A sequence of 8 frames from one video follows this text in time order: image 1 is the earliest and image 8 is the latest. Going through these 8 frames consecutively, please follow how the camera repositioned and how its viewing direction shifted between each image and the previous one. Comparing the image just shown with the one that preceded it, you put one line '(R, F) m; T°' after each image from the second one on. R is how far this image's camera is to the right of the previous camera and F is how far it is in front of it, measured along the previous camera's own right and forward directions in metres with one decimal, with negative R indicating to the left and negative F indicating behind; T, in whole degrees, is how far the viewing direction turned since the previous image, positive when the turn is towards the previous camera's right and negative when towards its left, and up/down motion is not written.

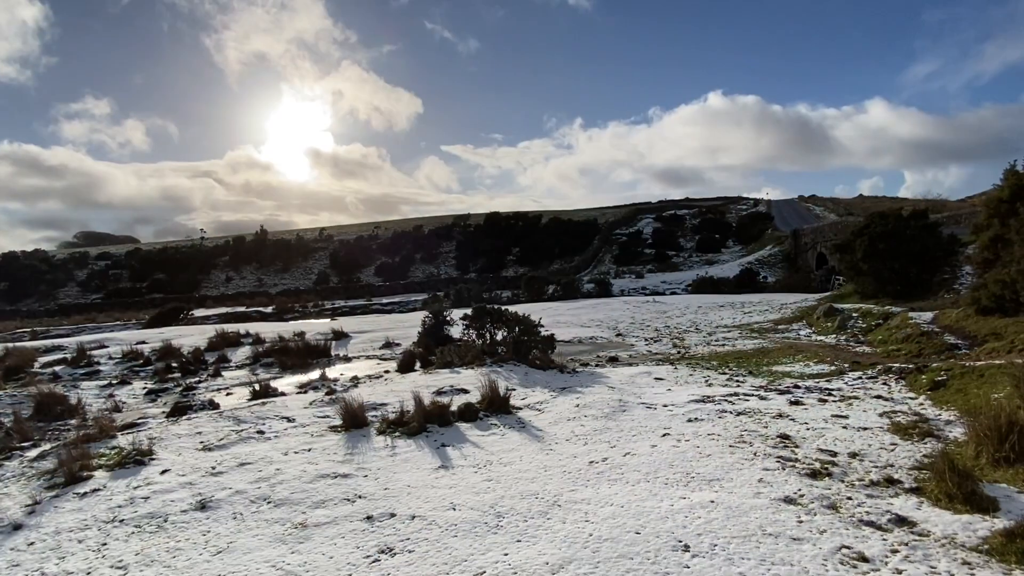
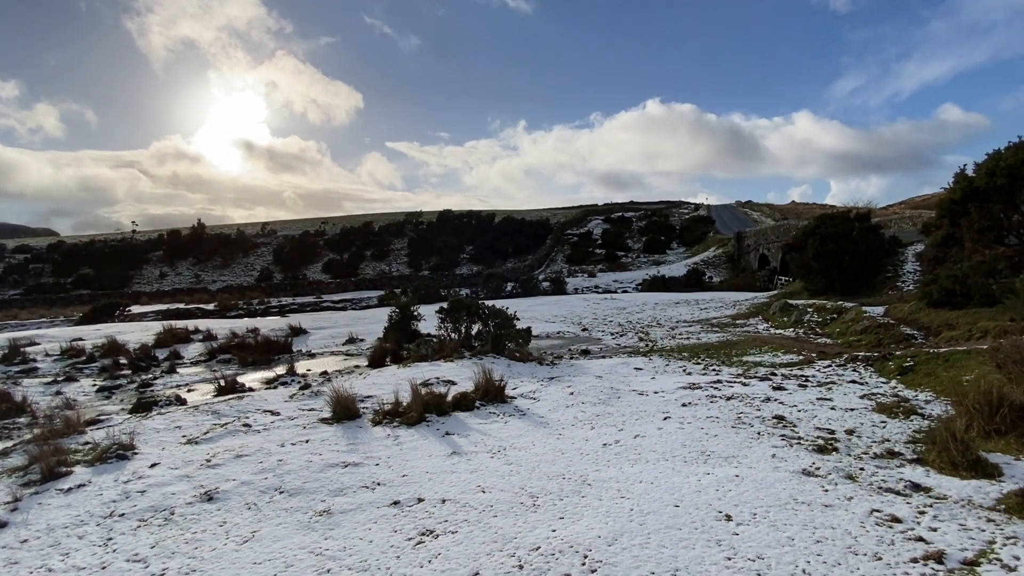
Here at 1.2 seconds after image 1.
(-0.7, 0.0) m; +6°
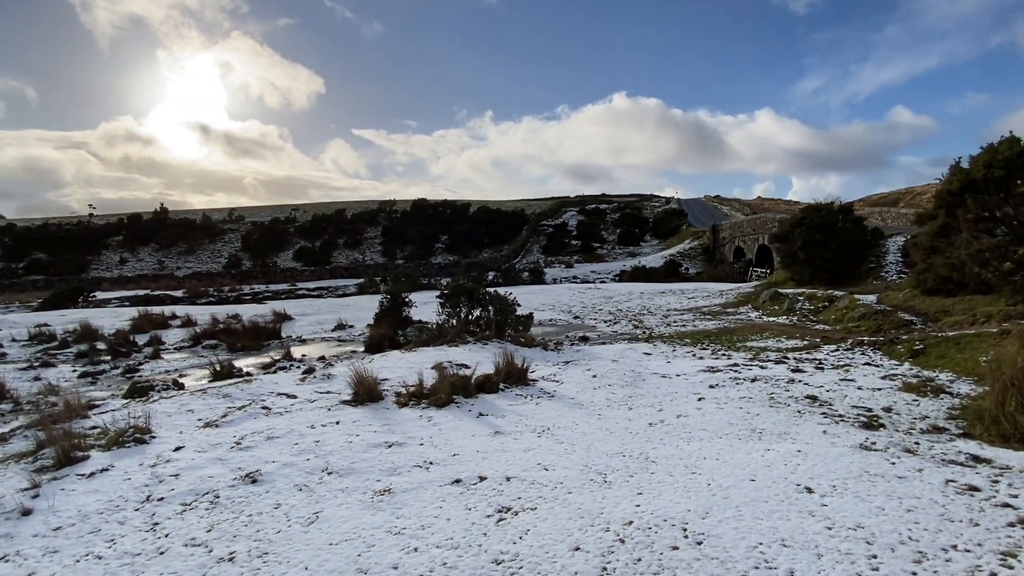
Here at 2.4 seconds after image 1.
(-0.8, +0.1) m; +3°
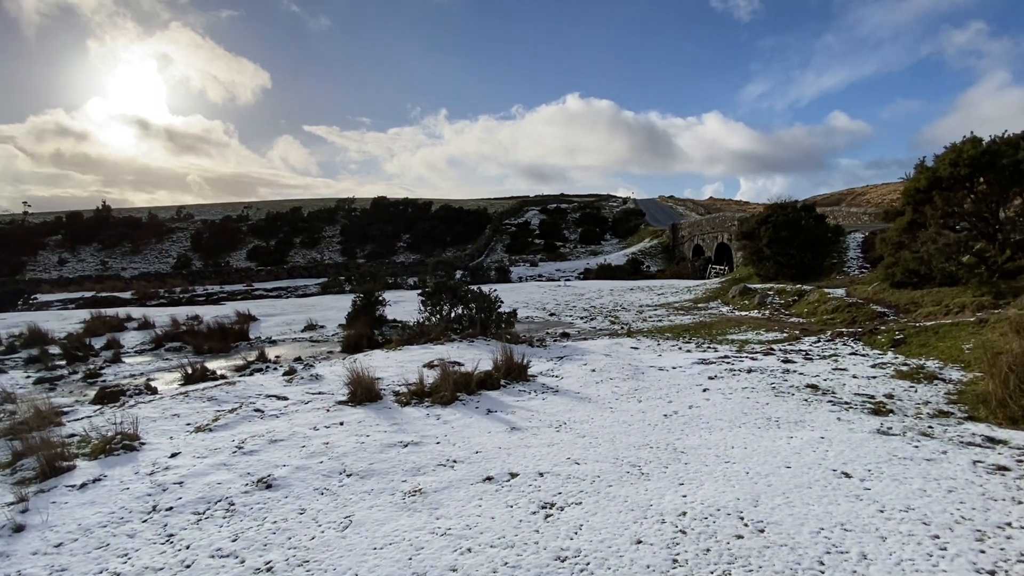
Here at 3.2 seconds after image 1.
(-0.6, +0.1) m; +4°
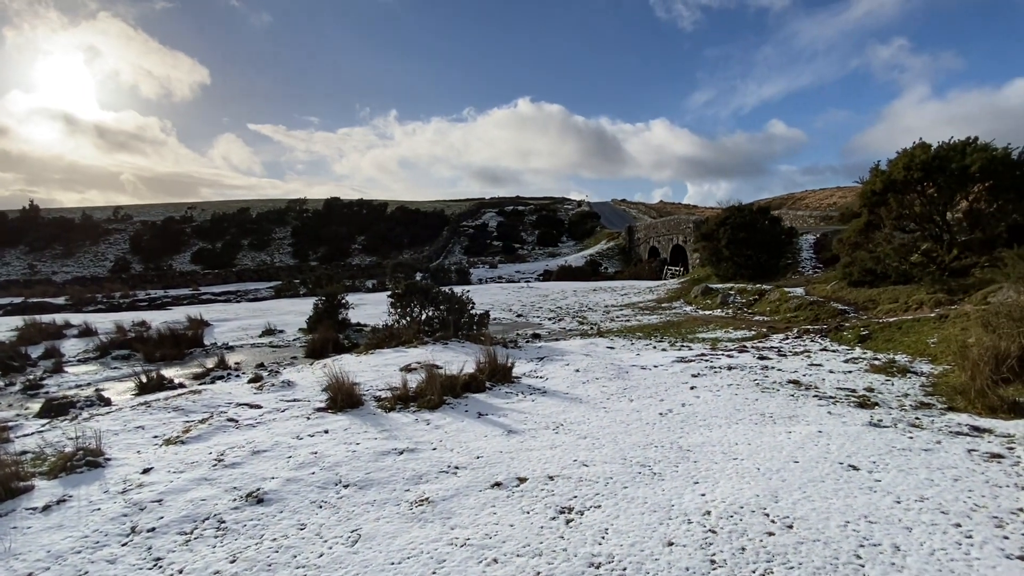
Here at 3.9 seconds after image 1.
(-0.4, +0.1) m; +5°
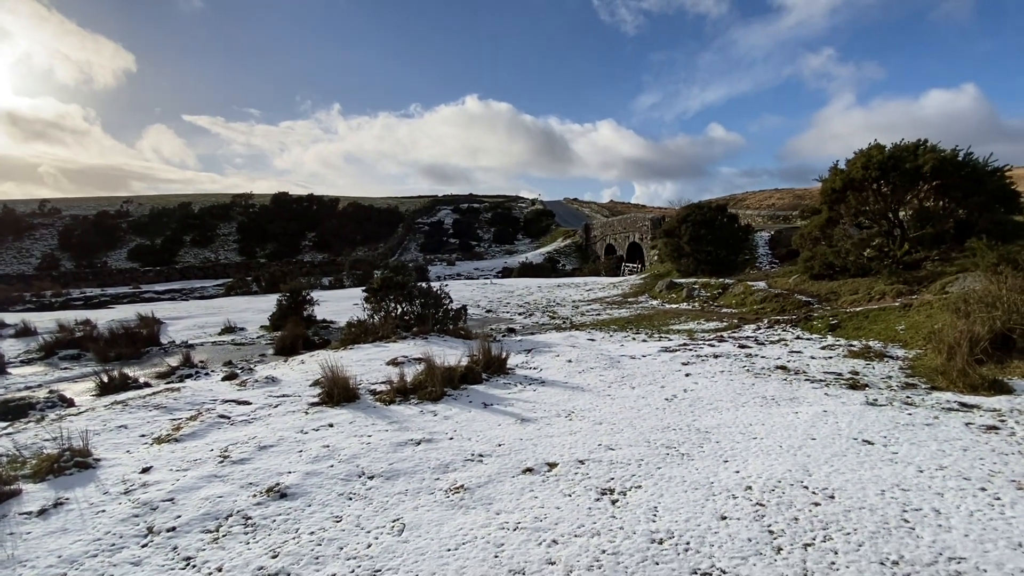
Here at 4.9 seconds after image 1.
(-0.6, 0.0) m; +5°
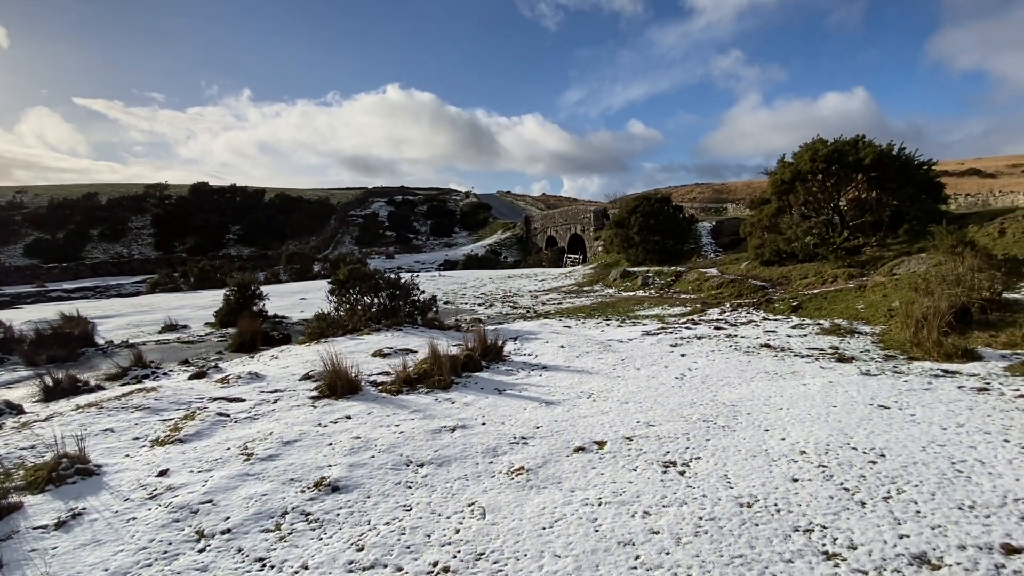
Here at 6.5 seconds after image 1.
(-0.9, +0.1) m; +7°
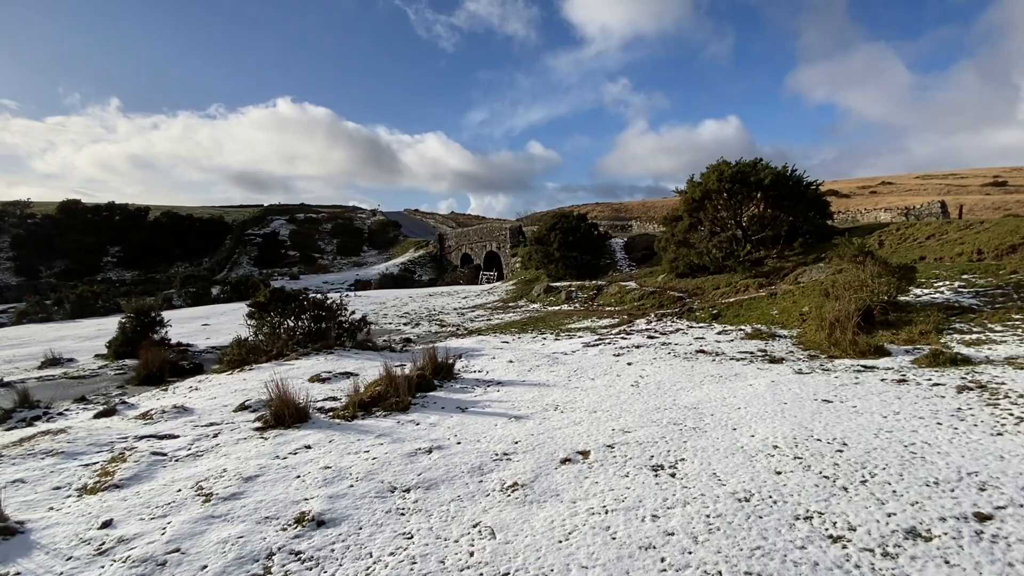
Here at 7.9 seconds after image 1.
(-0.6, +0.1) m; +10°
